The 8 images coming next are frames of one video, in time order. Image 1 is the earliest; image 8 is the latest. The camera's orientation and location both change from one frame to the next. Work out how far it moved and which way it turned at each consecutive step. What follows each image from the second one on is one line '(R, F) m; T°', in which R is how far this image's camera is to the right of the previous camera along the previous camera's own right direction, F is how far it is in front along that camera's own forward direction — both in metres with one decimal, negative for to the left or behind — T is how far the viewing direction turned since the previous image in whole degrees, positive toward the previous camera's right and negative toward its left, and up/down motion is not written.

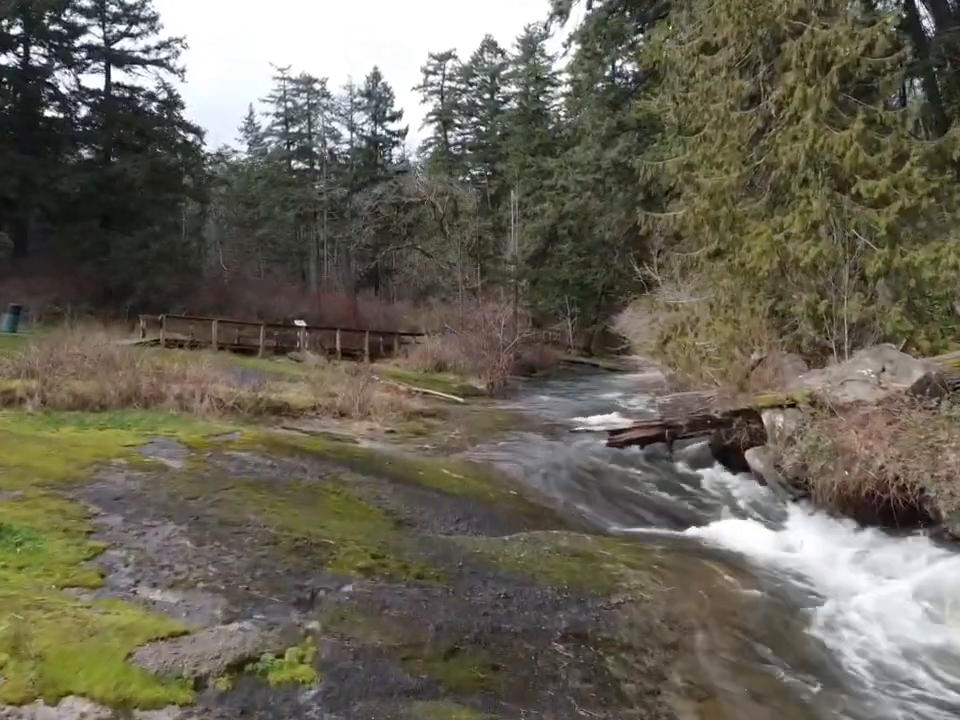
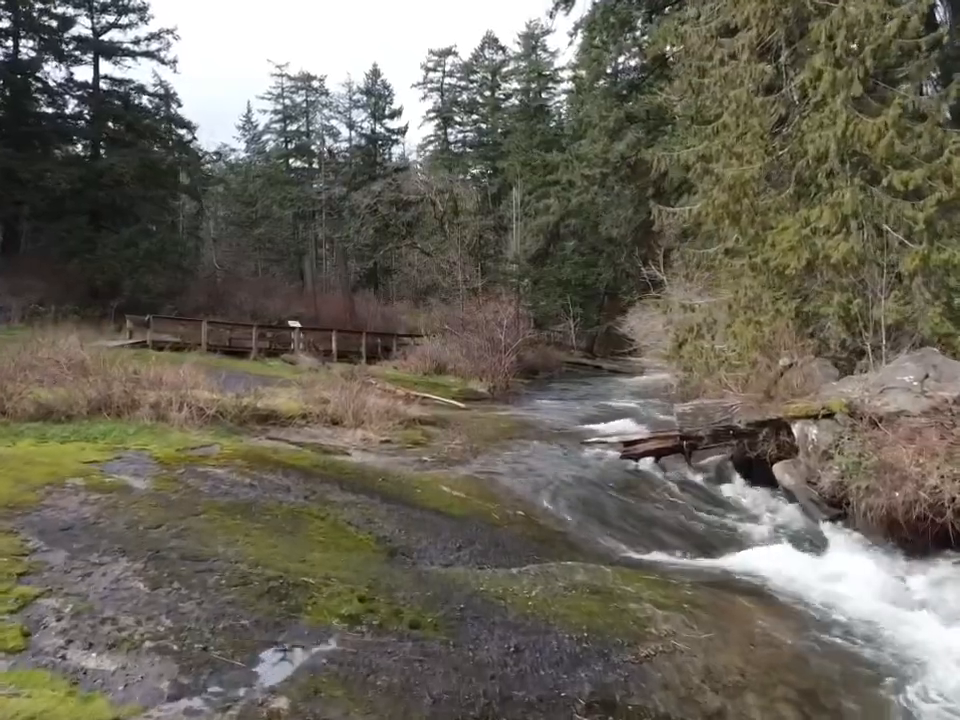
(0.0, +1.0) m; 0°
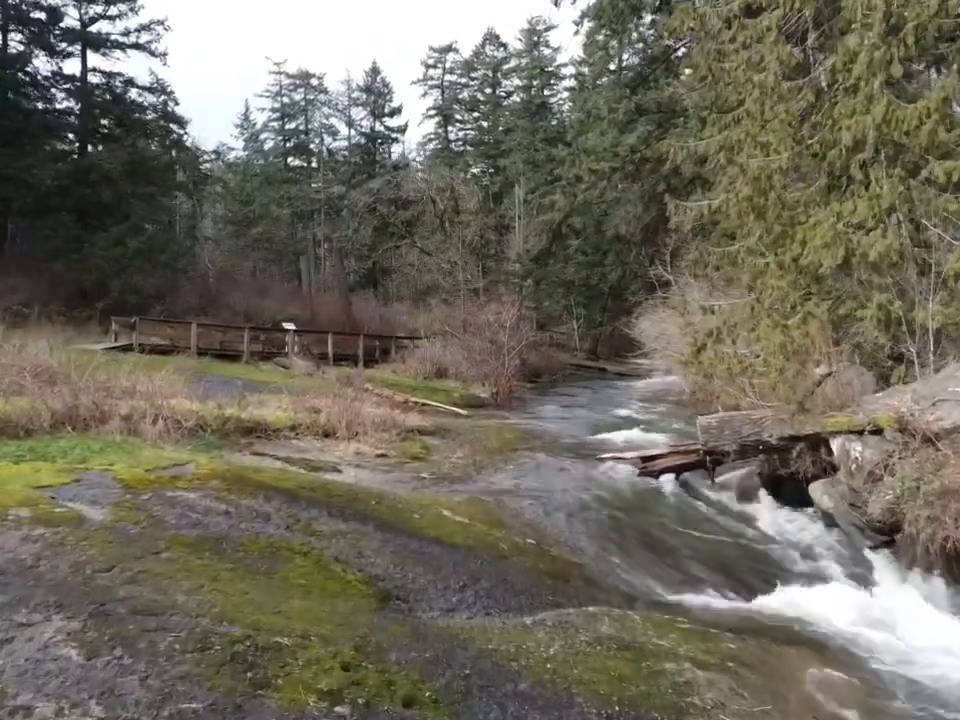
(0.0, +1.0) m; 0°
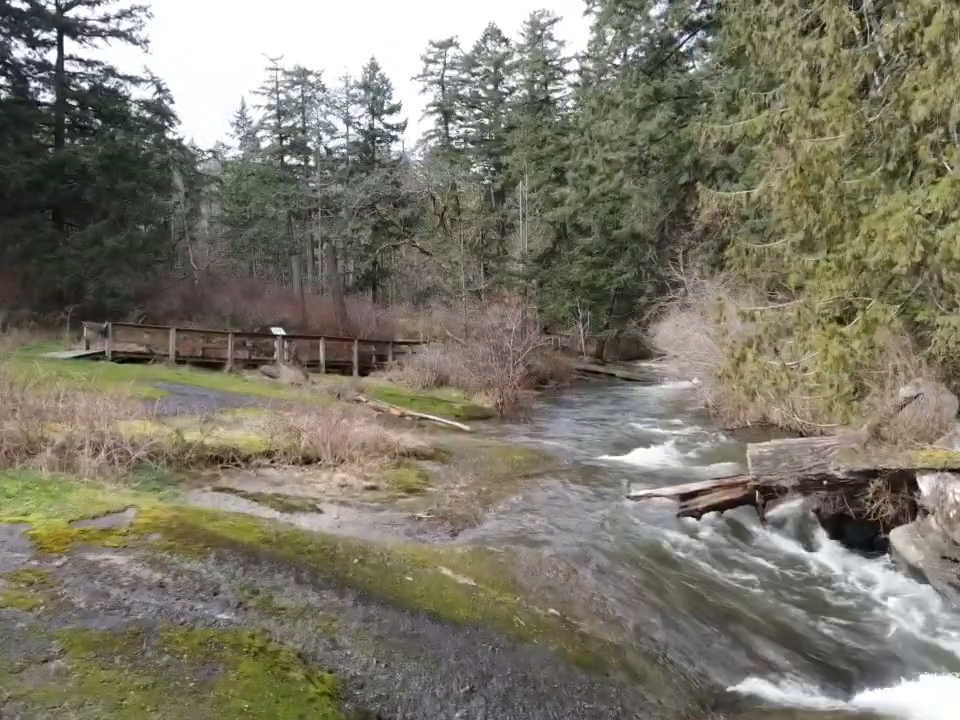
(-0.1, +1.8) m; 0°
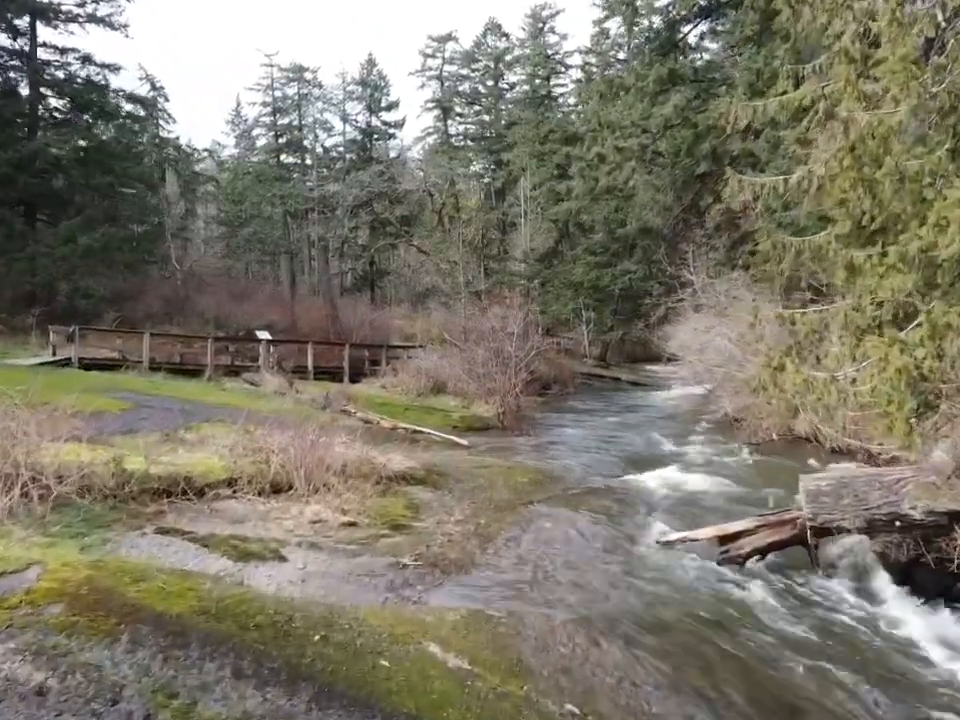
(0.0, +1.6) m; 0°
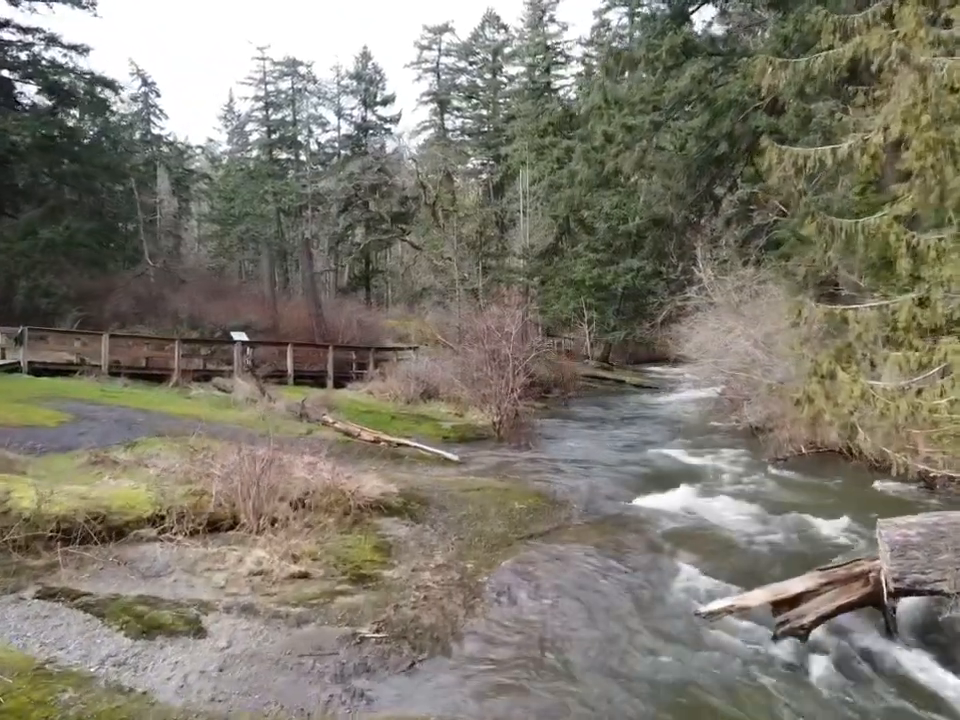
(+0.1, +1.8) m; 0°
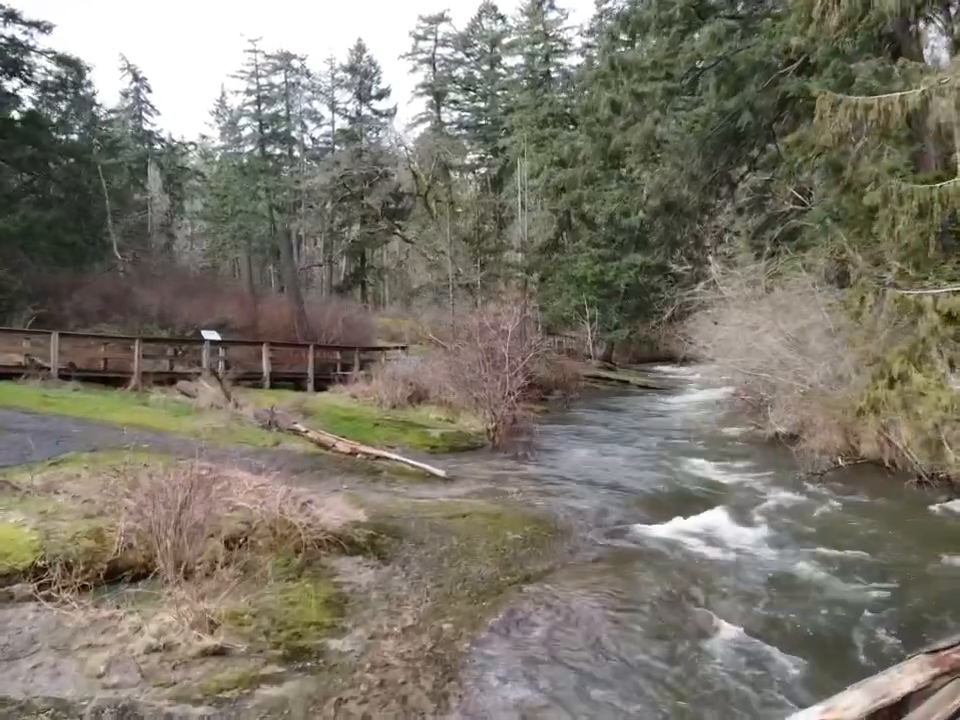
(+0.1, +1.7) m; 0°
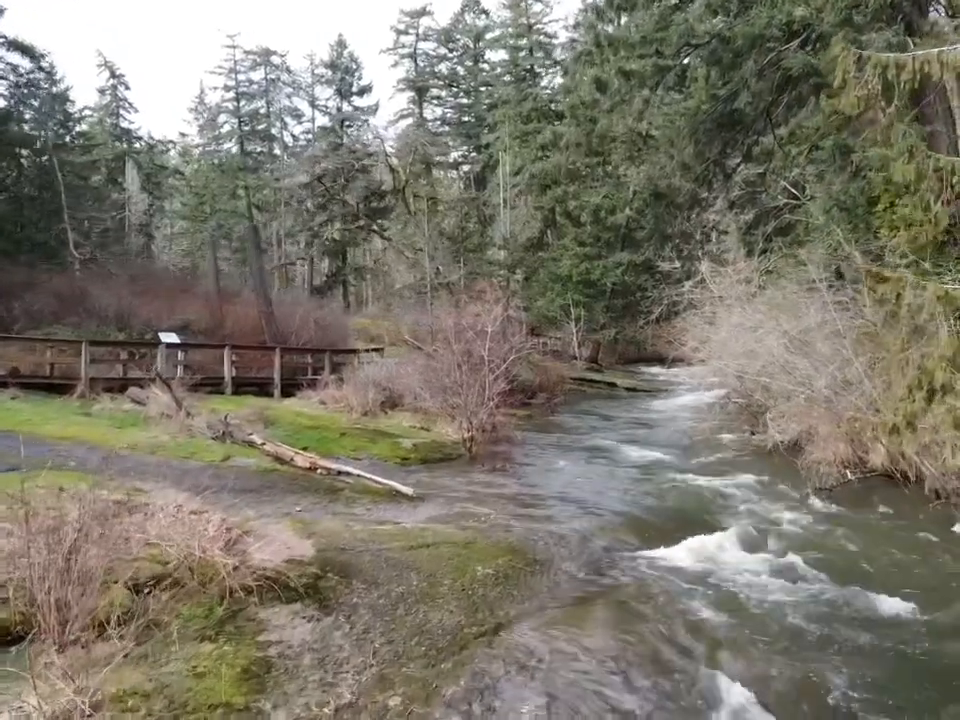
(+0.2, +1.2) m; +1°
